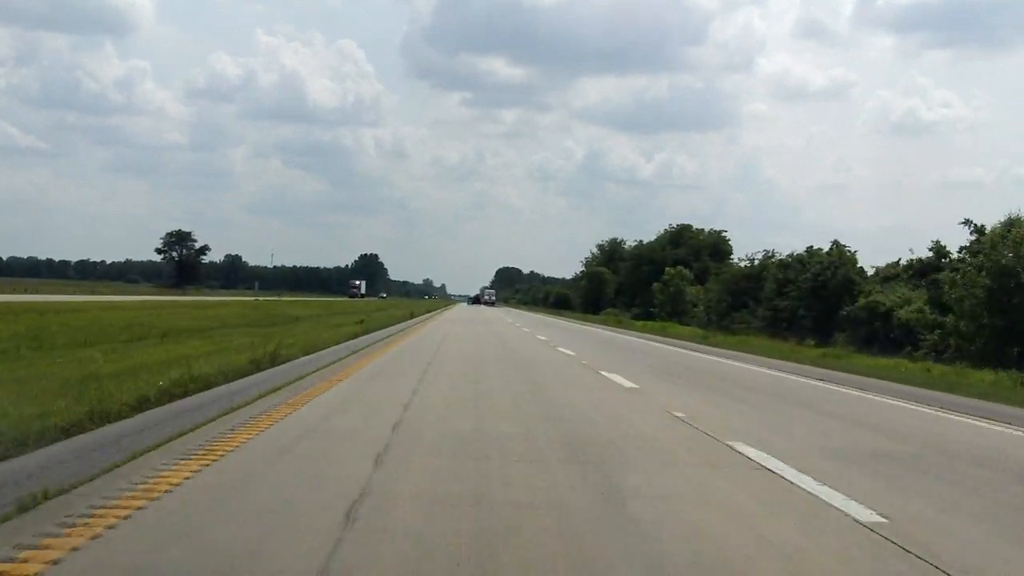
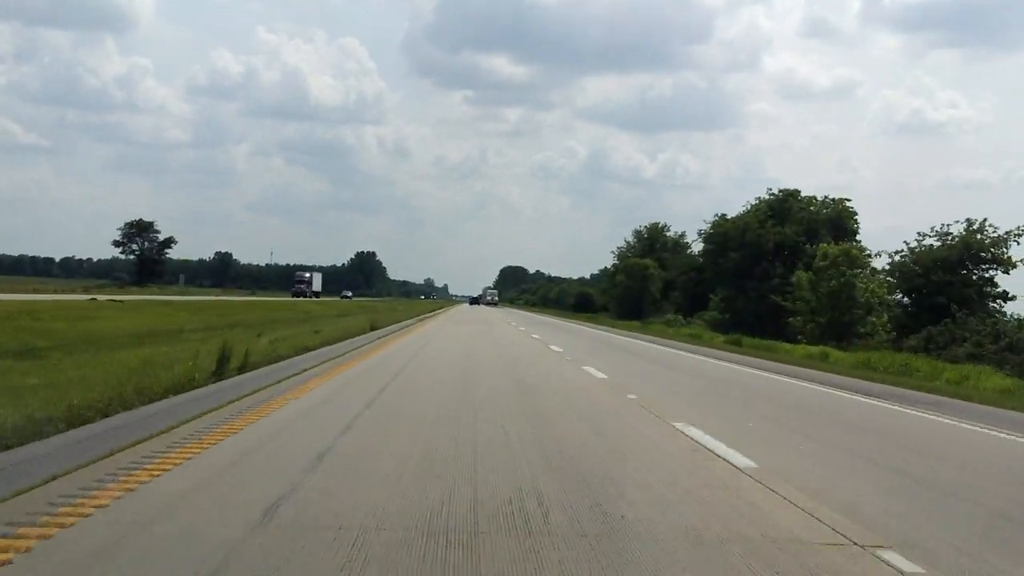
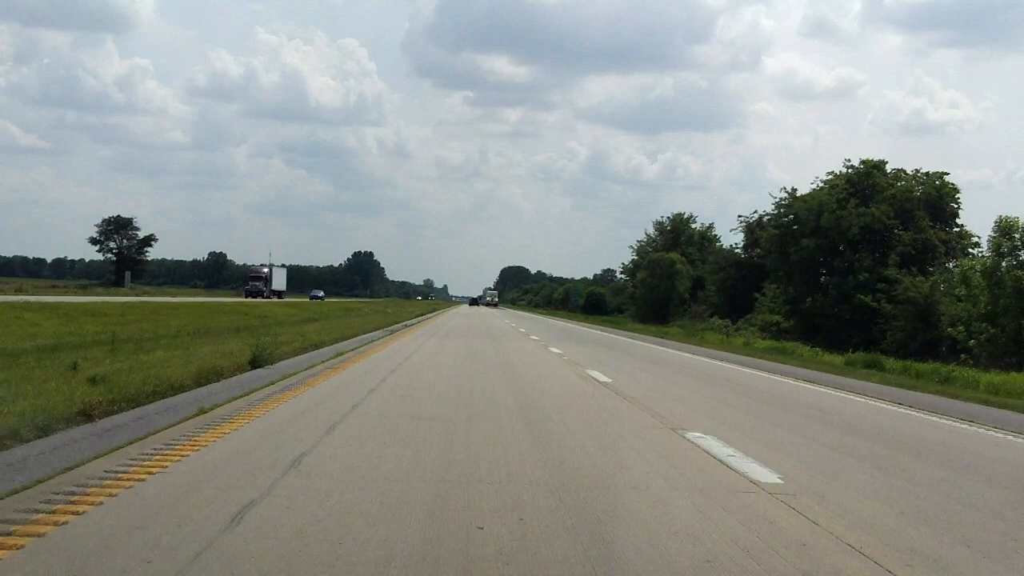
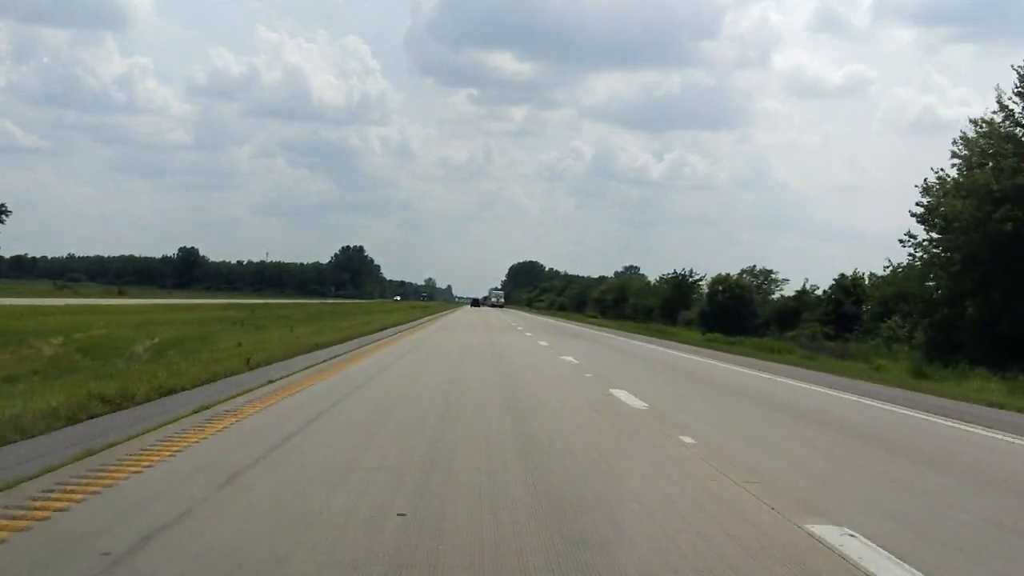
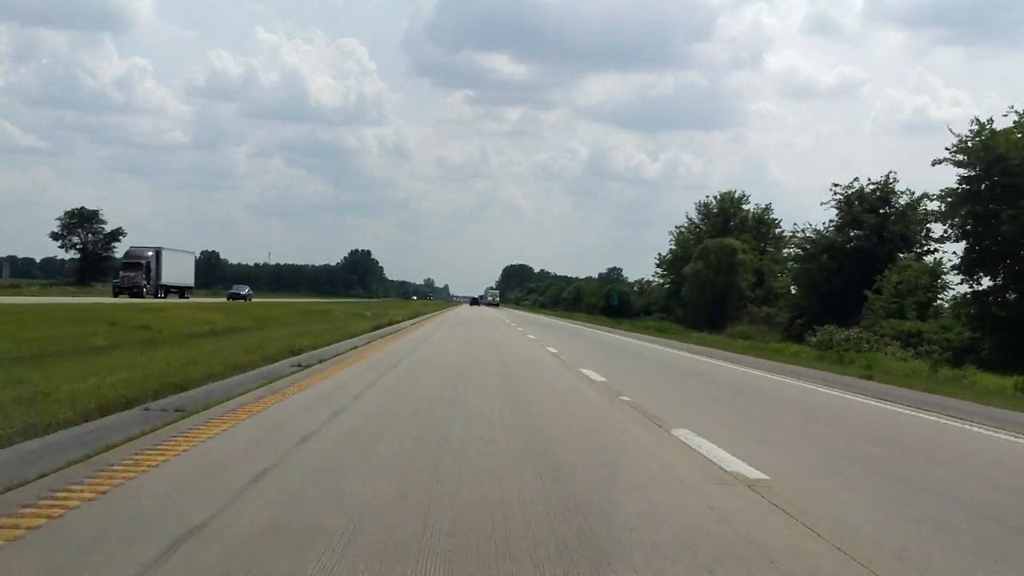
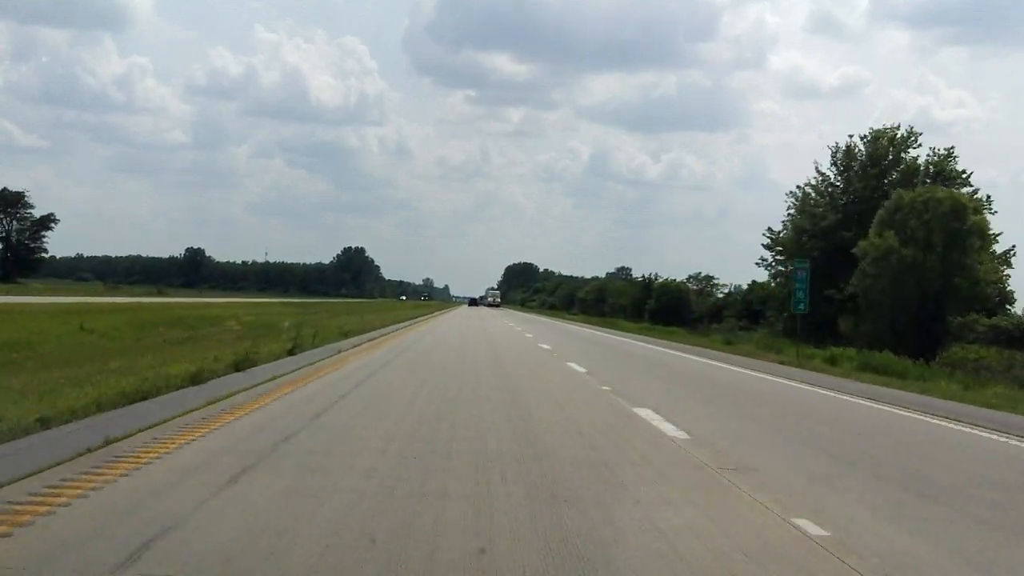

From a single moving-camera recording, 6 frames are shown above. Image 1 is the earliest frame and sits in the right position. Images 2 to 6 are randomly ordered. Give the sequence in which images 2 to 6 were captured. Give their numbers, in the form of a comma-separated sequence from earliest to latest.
2, 3, 5, 6, 4
